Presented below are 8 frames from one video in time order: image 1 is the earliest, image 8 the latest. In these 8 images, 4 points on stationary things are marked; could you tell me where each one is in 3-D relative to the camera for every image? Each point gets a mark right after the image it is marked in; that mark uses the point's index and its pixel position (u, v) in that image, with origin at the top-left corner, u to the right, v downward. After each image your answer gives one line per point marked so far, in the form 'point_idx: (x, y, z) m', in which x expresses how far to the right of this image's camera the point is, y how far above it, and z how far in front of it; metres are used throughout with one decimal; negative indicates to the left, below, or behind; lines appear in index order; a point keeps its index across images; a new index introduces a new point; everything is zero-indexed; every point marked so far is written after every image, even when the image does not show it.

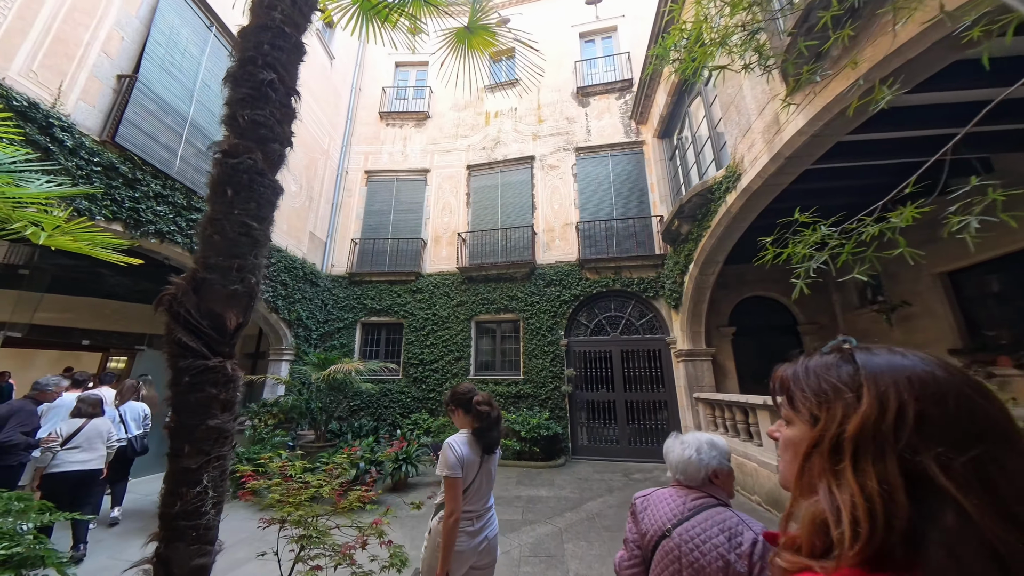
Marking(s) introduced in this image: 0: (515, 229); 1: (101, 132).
0: (+0.1, +1.7, +9.6) m
1: (-5.5, +2.1, +4.6) m
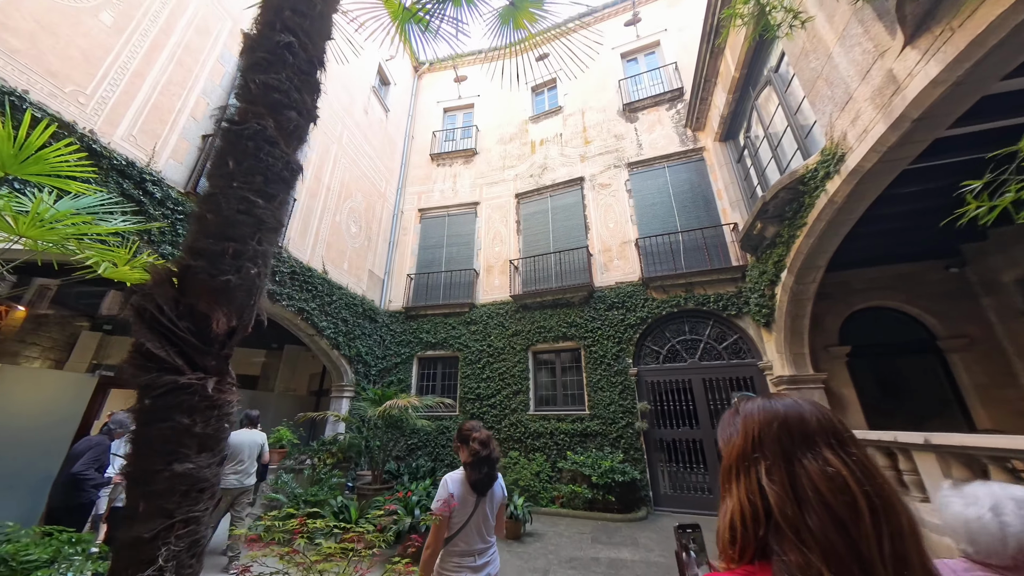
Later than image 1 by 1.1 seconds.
0: (+1.5, +1.0, +9.2) m
1: (-4.8, +1.5, +5.1) m
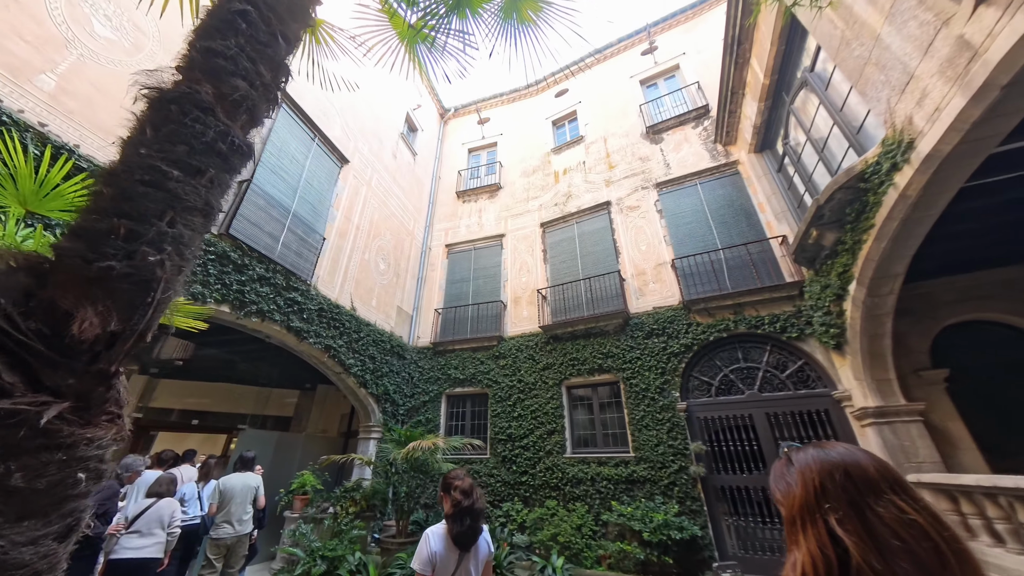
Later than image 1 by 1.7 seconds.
0: (+2.2, +0.3, +8.7) m
1: (-4.5, +0.9, +5.3) m
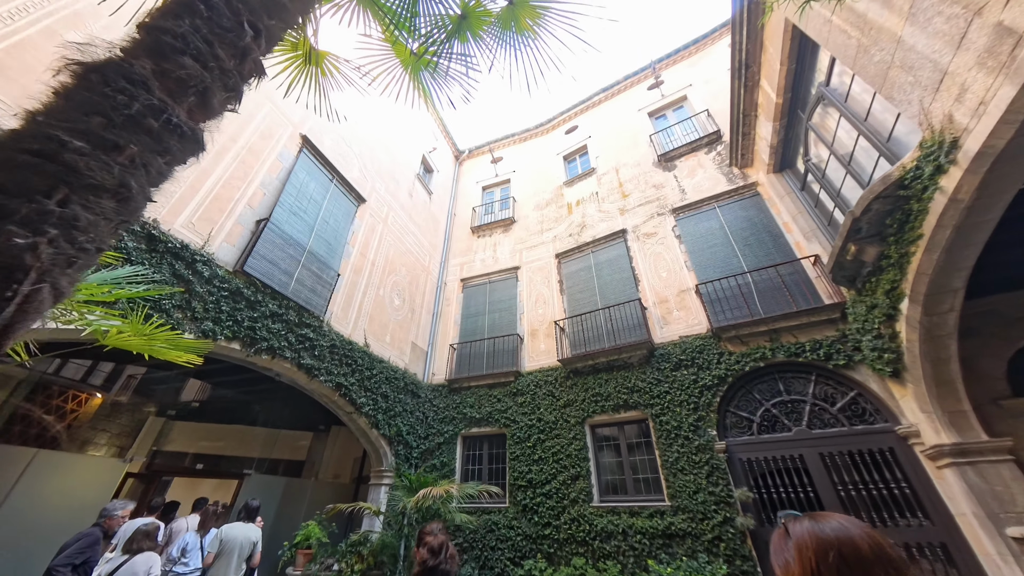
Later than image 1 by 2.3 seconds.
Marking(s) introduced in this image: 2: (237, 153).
0: (+2.5, -0.4, +8.4) m
1: (-4.3, +0.4, +5.4) m
2: (-4.6, +2.2, +5.8) m
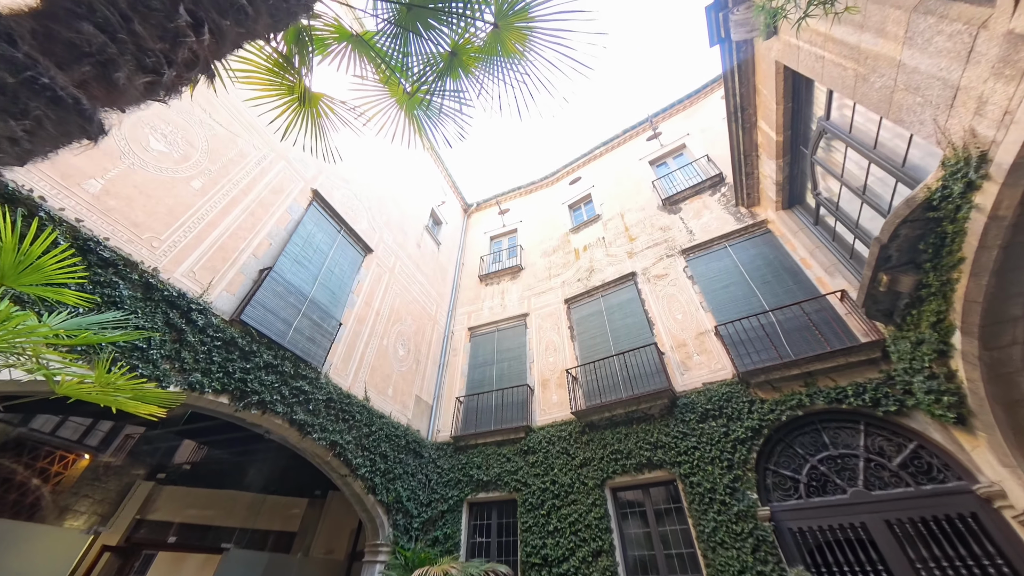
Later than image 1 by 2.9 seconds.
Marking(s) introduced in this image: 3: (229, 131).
0: (+2.7, -1.5, +7.8) m
1: (-4.3, -0.4, +5.3) m
2: (-4.5, +1.4, +5.9) m
3: (-4.9, +2.7, +6.0) m
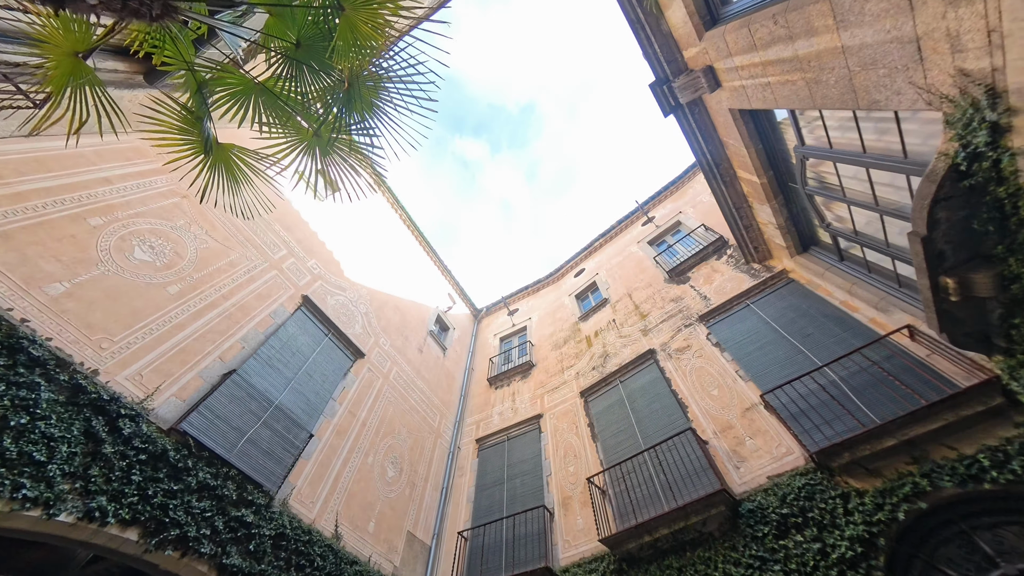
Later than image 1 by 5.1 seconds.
0: (+2.8, -2.8, +6.2) m
1: (-4.5, -1.8, +4.6) m
2: (-4.9, -0.4, +5.9) m
3: (-5.3, +0.8, +6.4) m
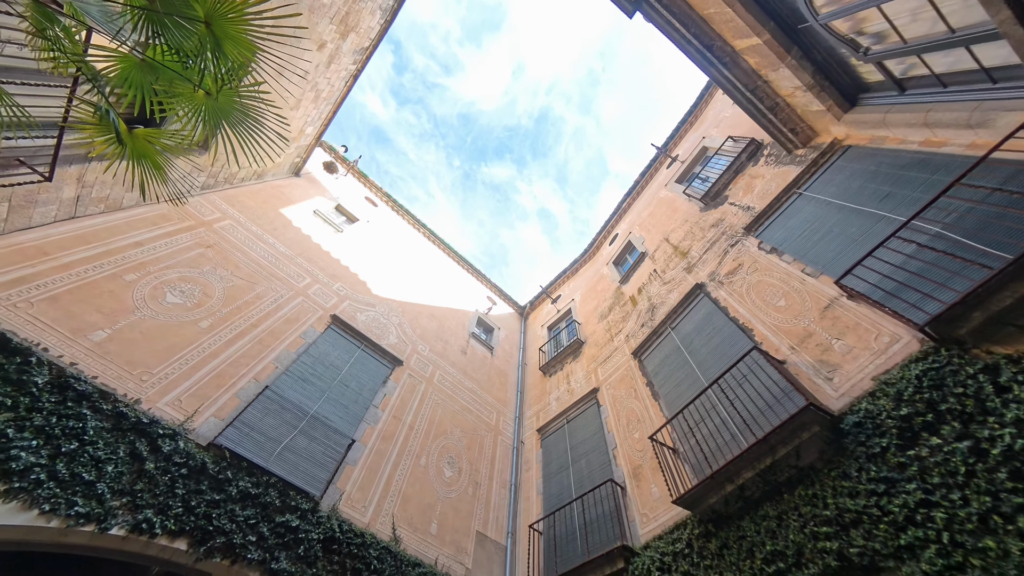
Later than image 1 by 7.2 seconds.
0: (+3.3, -1.3, +5.1) m
1: (-4.2, -2.1, +4.9) m
2: (-4.7, -0.9, +6.3) m
3: (-5.3, +0.1, +7.0) m
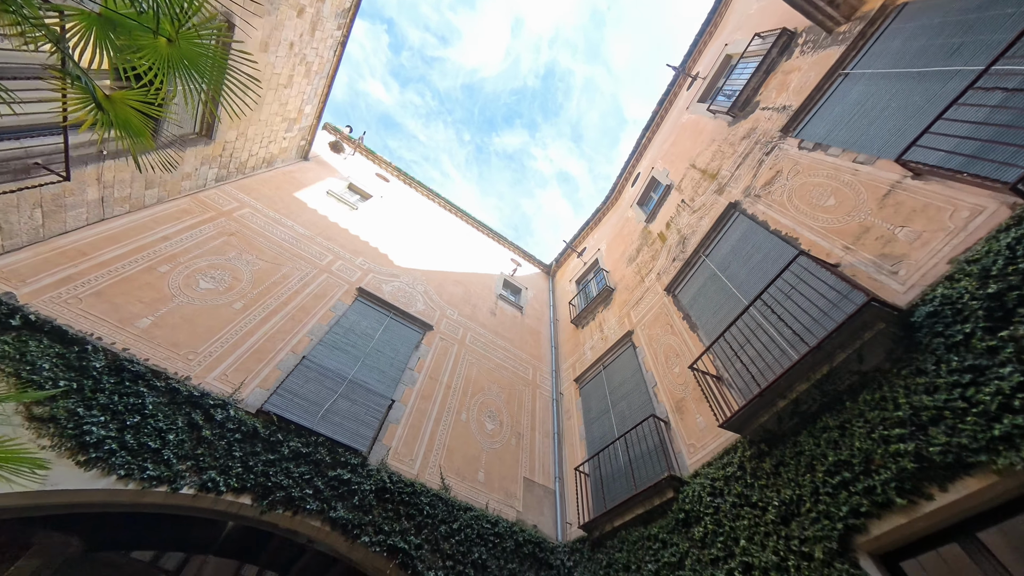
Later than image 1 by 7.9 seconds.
0: (+3.6, -0.1, +4.6) m
1: (-3.7, -1.8, +5.1) m
2: (-4.2, -0.5, +6.5) m
3: (-4.9, +0.5, +7.1) m
